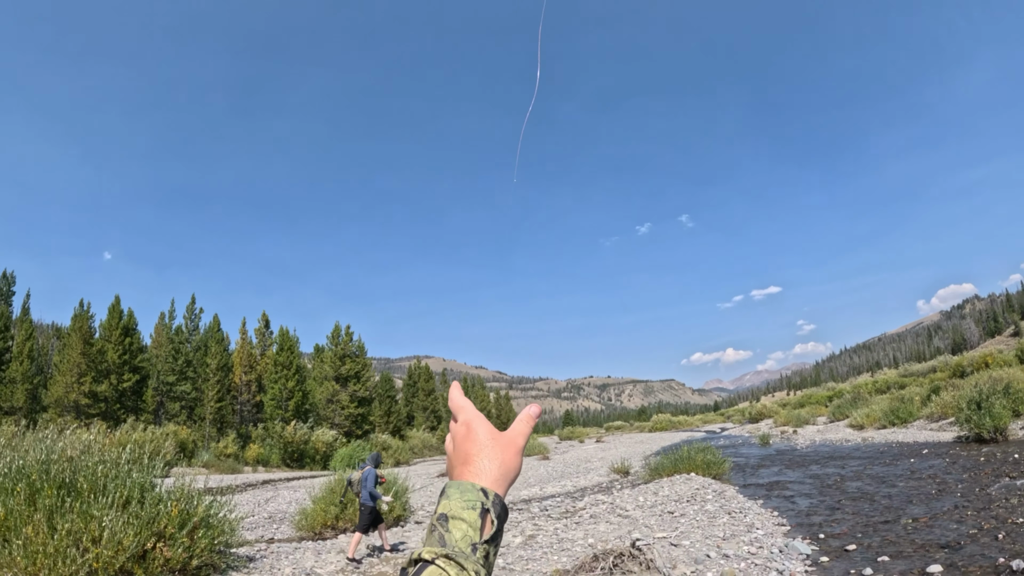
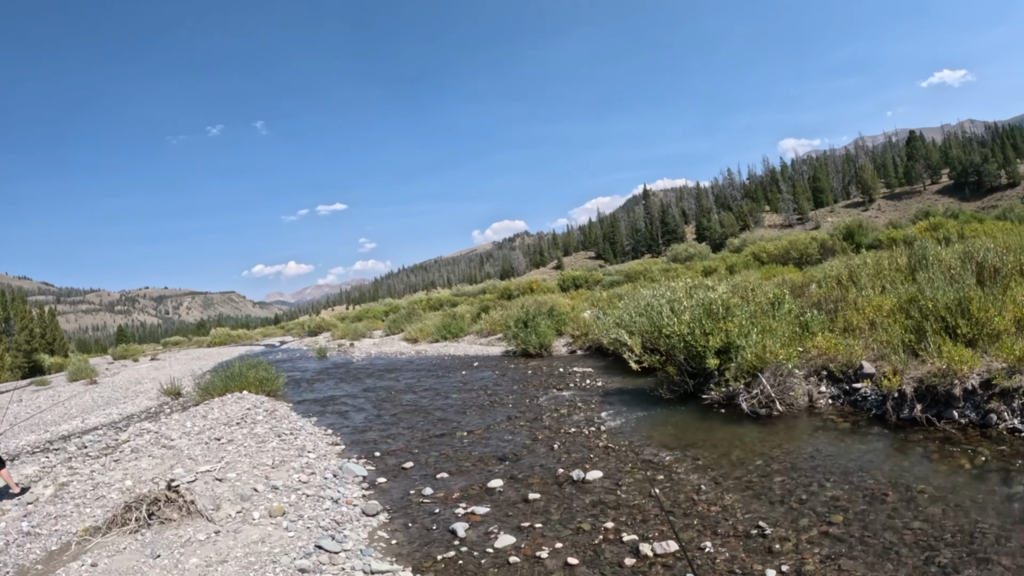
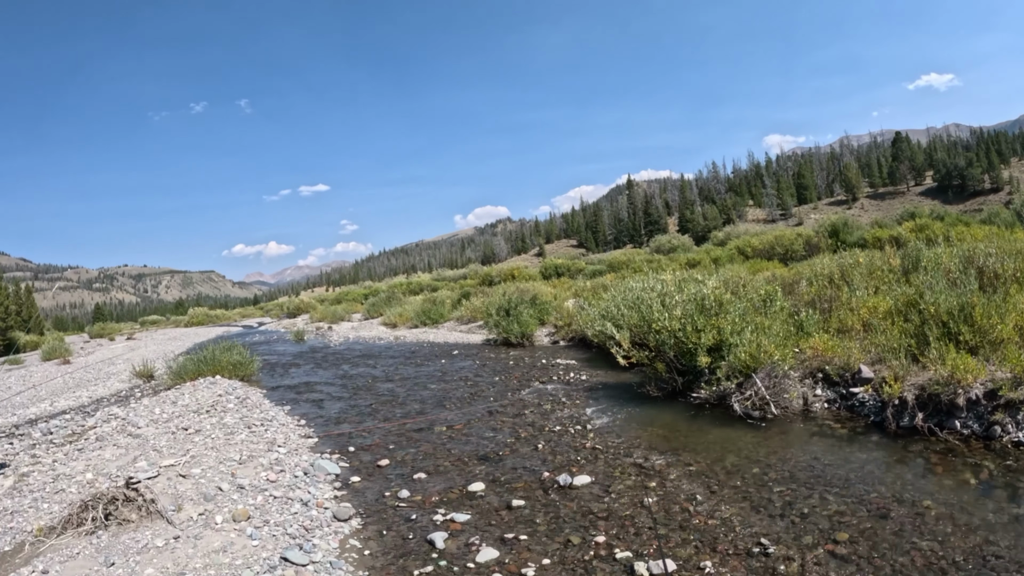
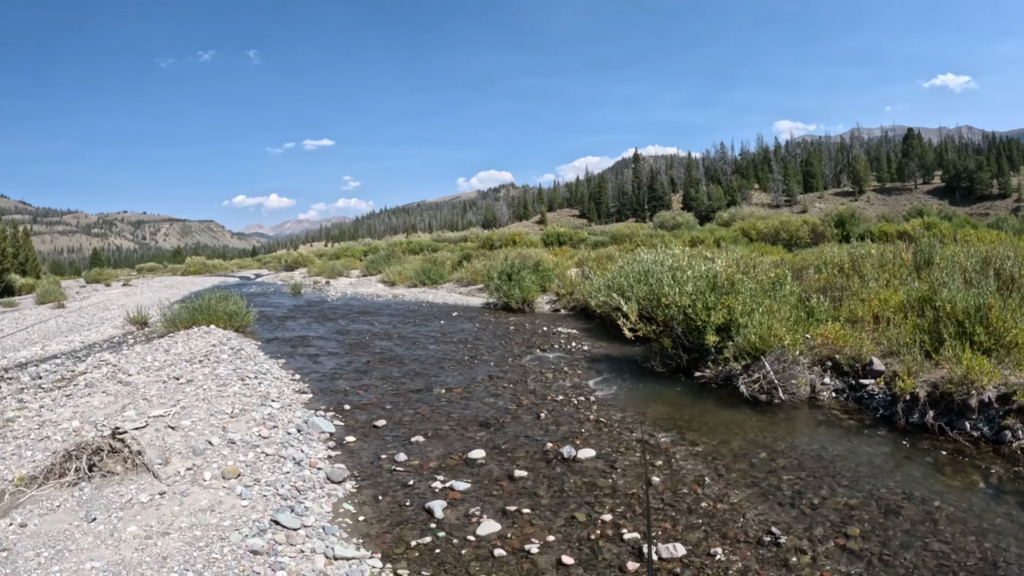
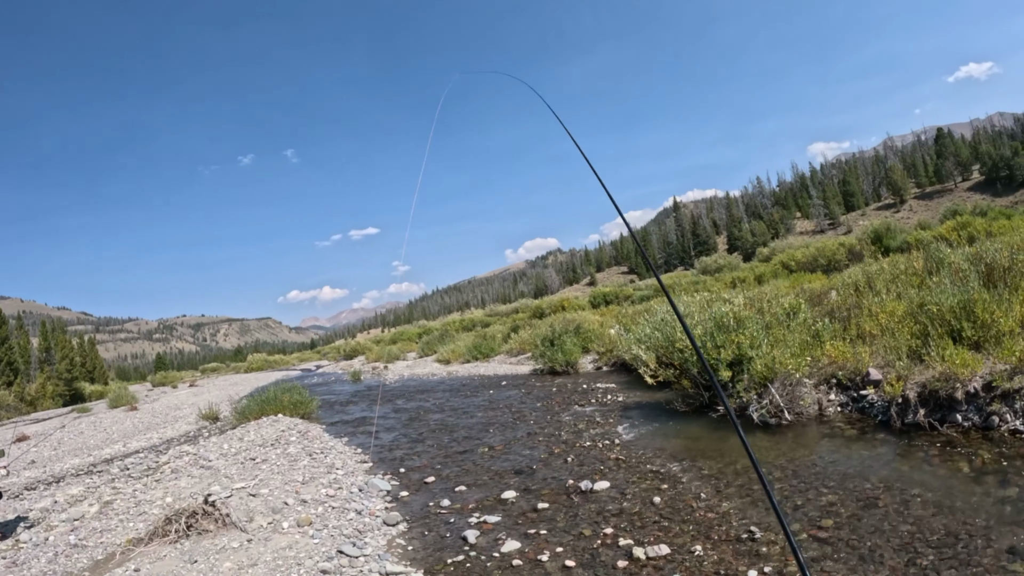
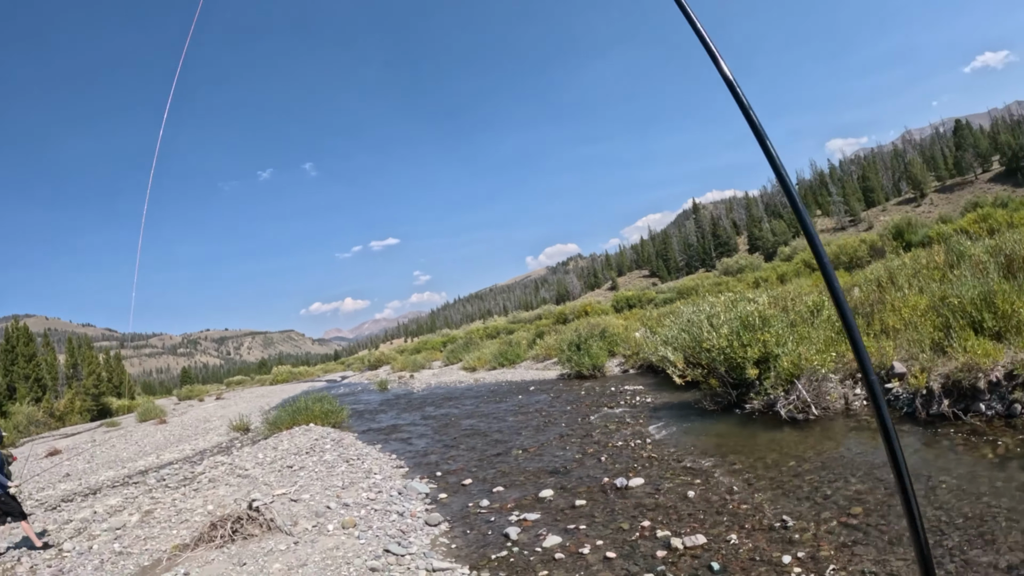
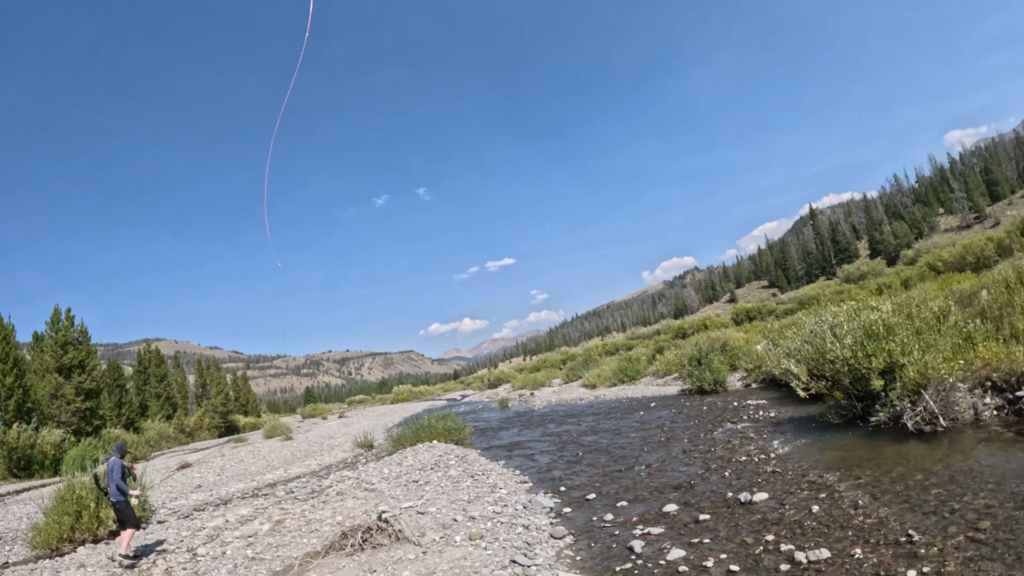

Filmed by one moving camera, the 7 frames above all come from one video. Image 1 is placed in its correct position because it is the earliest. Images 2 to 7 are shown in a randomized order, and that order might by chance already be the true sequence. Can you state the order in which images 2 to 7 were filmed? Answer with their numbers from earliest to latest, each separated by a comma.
7, 6, 5, 2, 3, 4
